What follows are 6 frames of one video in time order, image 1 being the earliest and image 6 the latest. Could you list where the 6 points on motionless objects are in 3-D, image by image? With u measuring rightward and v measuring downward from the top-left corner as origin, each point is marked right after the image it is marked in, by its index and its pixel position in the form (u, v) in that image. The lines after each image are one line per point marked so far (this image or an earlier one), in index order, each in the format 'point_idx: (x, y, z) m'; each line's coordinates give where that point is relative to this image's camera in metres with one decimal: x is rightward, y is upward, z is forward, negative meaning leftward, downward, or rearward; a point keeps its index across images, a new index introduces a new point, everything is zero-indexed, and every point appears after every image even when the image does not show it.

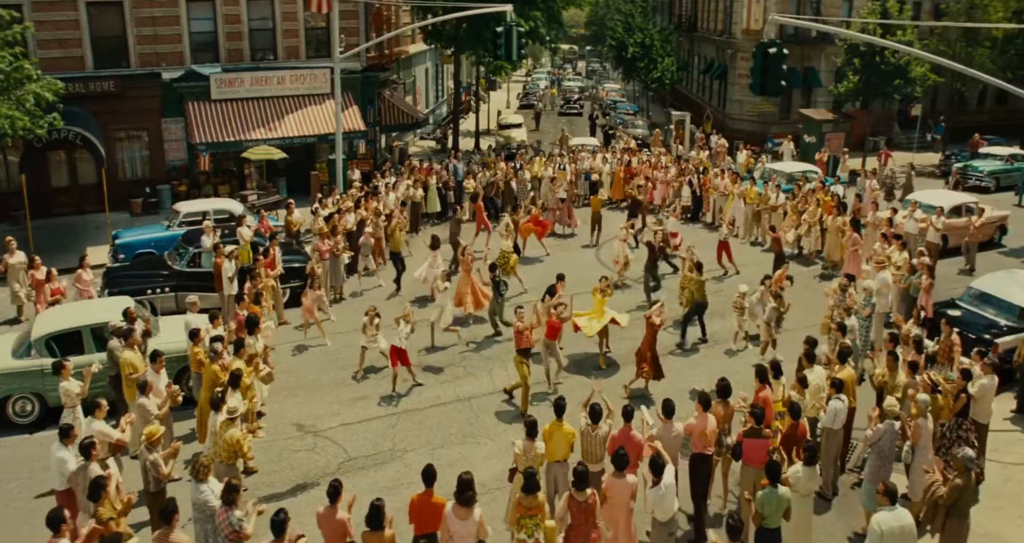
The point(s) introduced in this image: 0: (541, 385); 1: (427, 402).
0: (+0.5, -2.1, +15.0) m
1: (-1.5, -2.3, +14.4) m
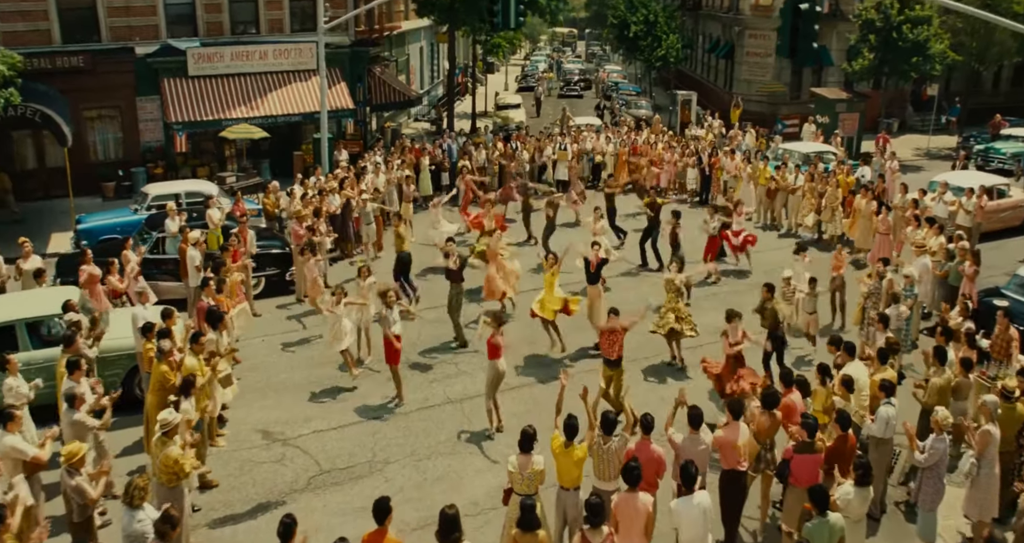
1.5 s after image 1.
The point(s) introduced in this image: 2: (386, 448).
0: (+0.5, -1.8, +13.4) m
1: (-1.5, -2.1, +12.7) m
2: (-1.8, -2.5, +11.5) m
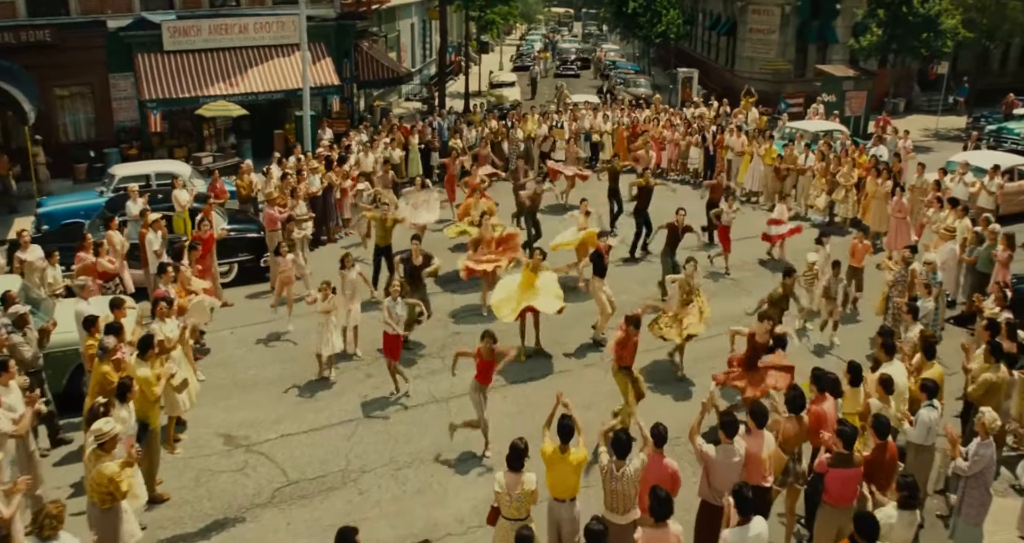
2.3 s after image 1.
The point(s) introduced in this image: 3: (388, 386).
0: (+0.3, -1.6, +12.2) m
1: (-1.7, -1.9, +11.5) m
2: (-1.9, -2.3, +10.2) m
3: (-1.8, -1.7, +12.1) m
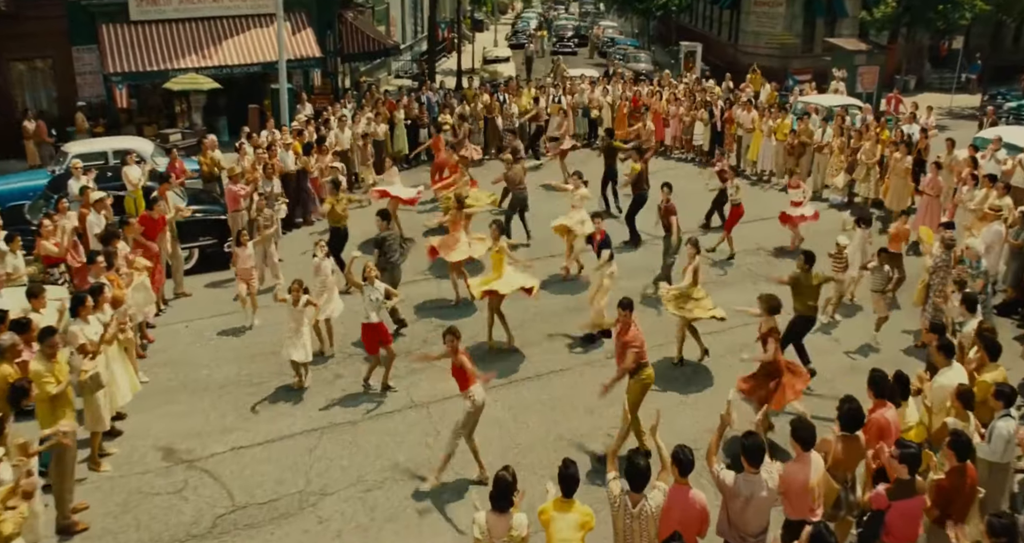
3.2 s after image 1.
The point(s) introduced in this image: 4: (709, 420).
0: (+0.2, -1.4, +10.6) m
1: (-1.8, -1.7, +10.0) m
2: (-2.0, -2.1, +8.7) m
3: (-1.9, -1.5, +10.5) m
4: (+2.3, -1.8, +9.7) m
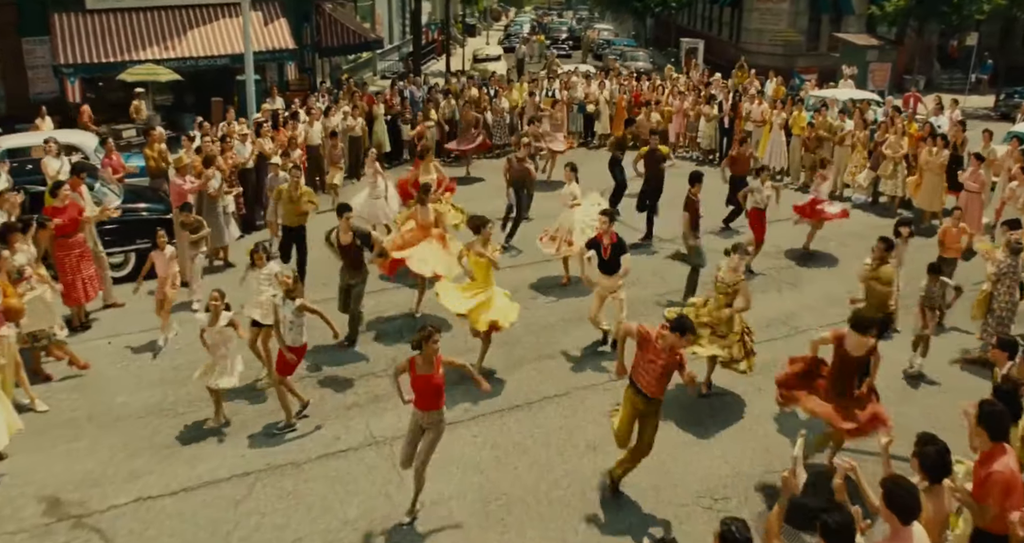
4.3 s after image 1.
0: (0.0, -1.5, +8.7) m
1: (-1.9, -1.7, +8.0) m
2: (-2.1, -2.2, +6.8) m
3: (-2.1, -1.5, +8.6) m
4: (+2.2, -1.9, +7.8) m
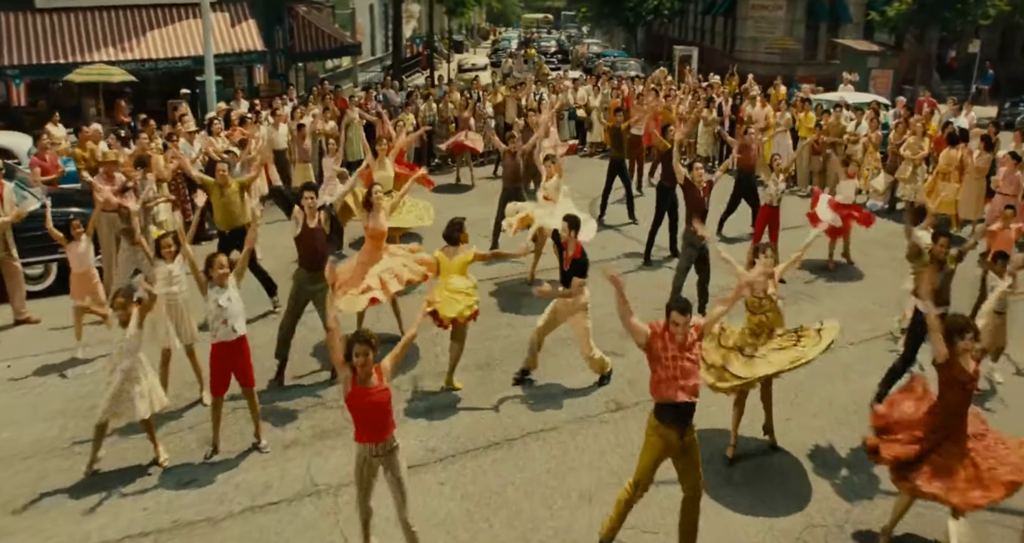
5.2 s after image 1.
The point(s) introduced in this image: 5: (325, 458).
0: (-0.2, -1.5, +7.1) m
1: (-2.1, -1.8, +6.4) m
2: (-2.3, -2.2, +5.1) m
3: (-2.3, -1.6, +7.0) m
4: (+2.0, -1.9, +6.2) m
5: (-1.6, -1.6, +7.1) m
